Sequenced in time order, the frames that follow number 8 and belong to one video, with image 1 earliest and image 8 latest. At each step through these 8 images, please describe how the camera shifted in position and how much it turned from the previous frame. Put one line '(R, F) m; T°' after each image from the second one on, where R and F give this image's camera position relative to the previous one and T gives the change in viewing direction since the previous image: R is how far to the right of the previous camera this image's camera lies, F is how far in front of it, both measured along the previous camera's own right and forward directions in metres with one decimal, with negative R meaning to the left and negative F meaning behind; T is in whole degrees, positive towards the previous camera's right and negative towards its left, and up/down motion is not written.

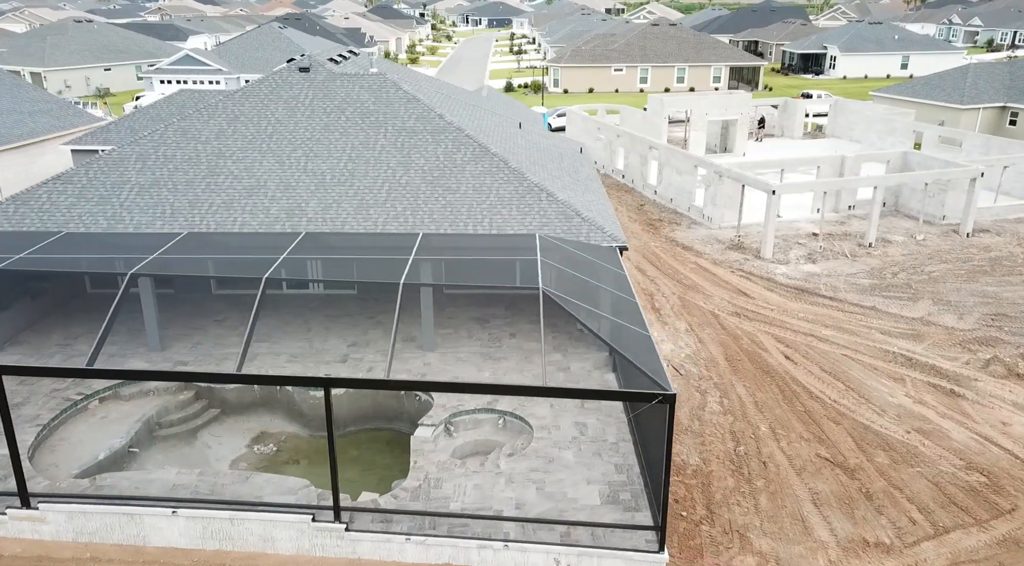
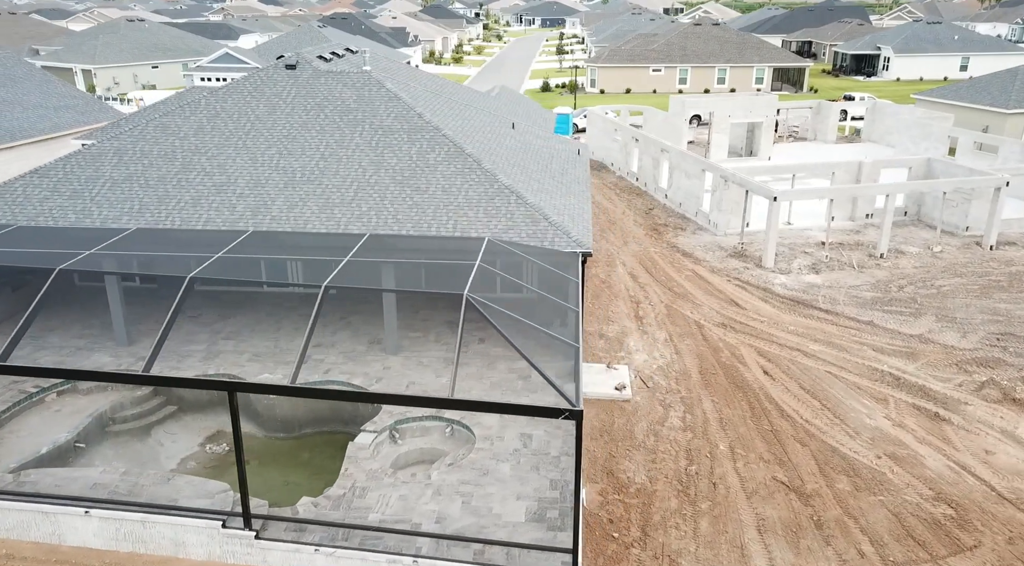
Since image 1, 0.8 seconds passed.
(+2.0, +0.5) m; -4°
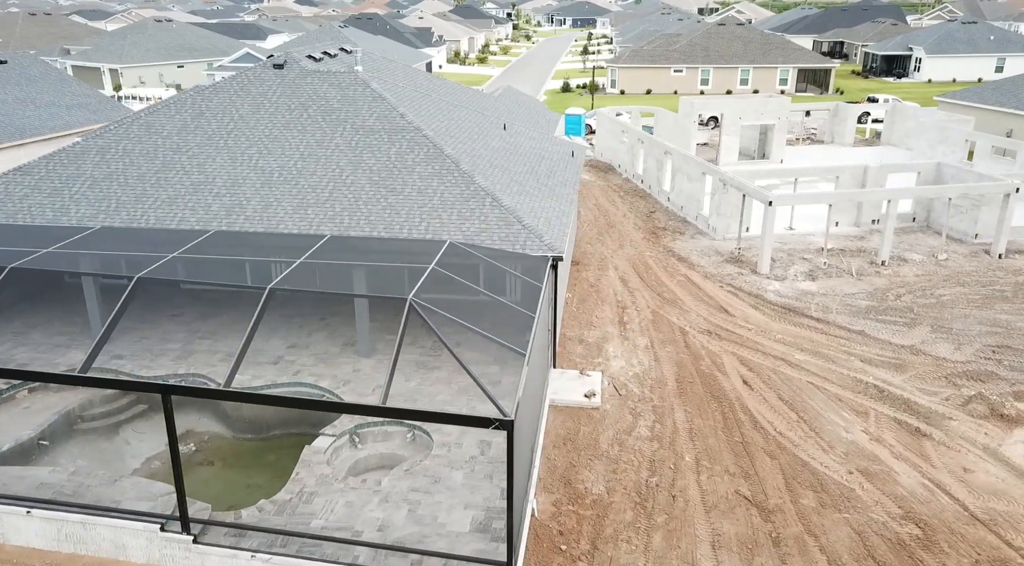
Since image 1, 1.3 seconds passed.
(+1.3, +0.3) m; -2°
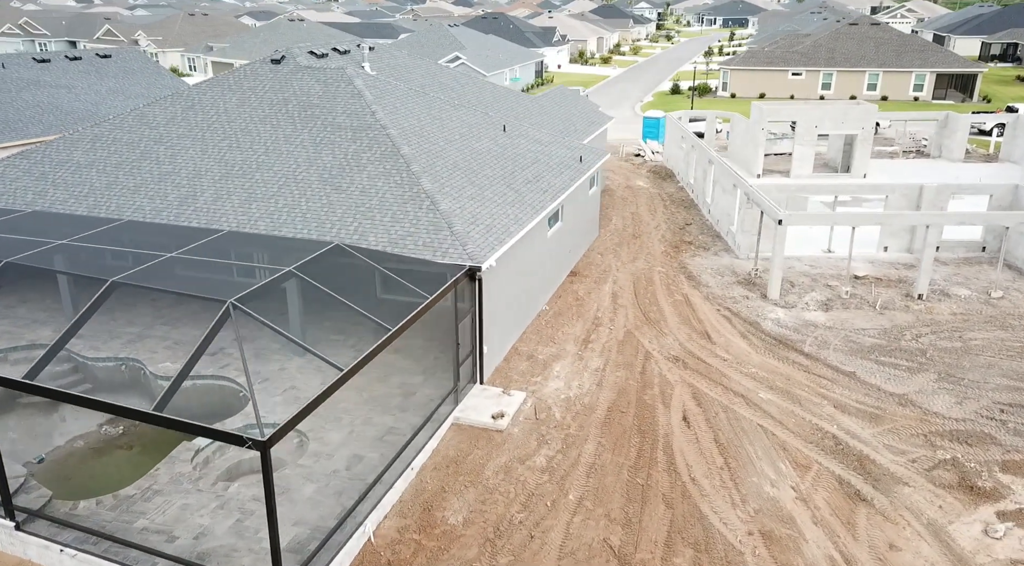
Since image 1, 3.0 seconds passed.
(+4.4, +1.3) m; -10°
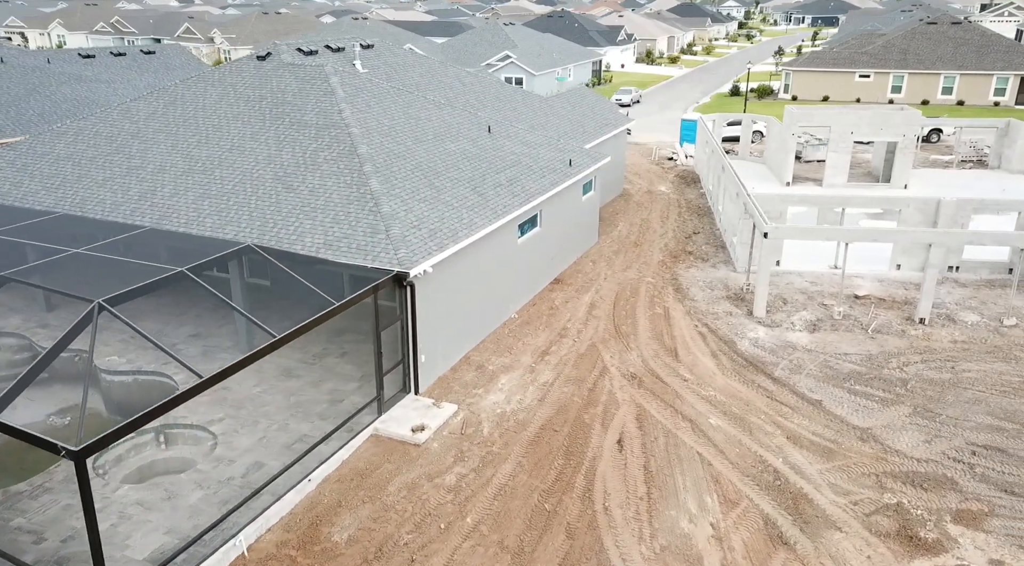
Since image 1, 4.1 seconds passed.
(+2.8, +0.8) m; -6°
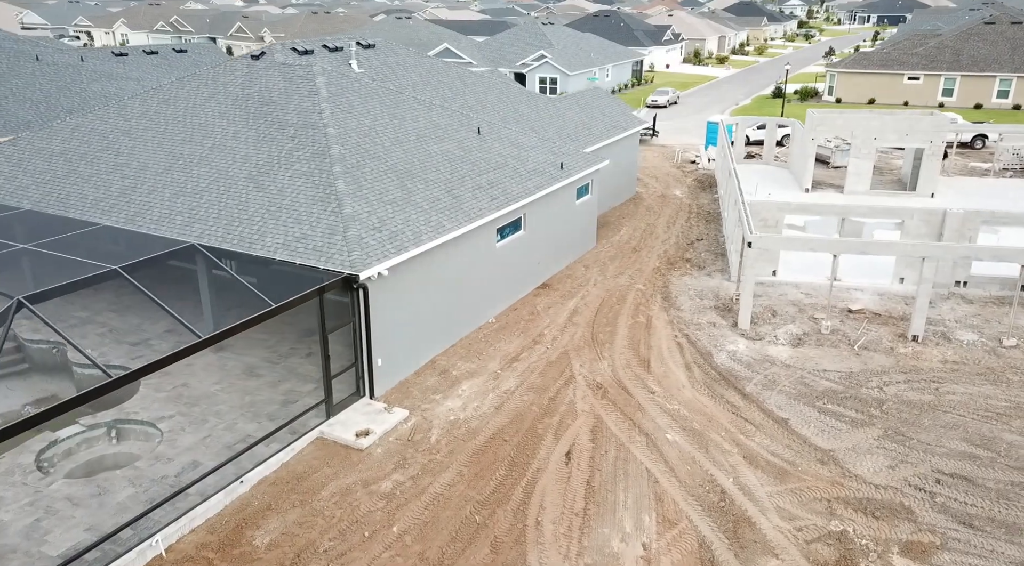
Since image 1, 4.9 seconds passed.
(+1.9, +0.3) m; -4°
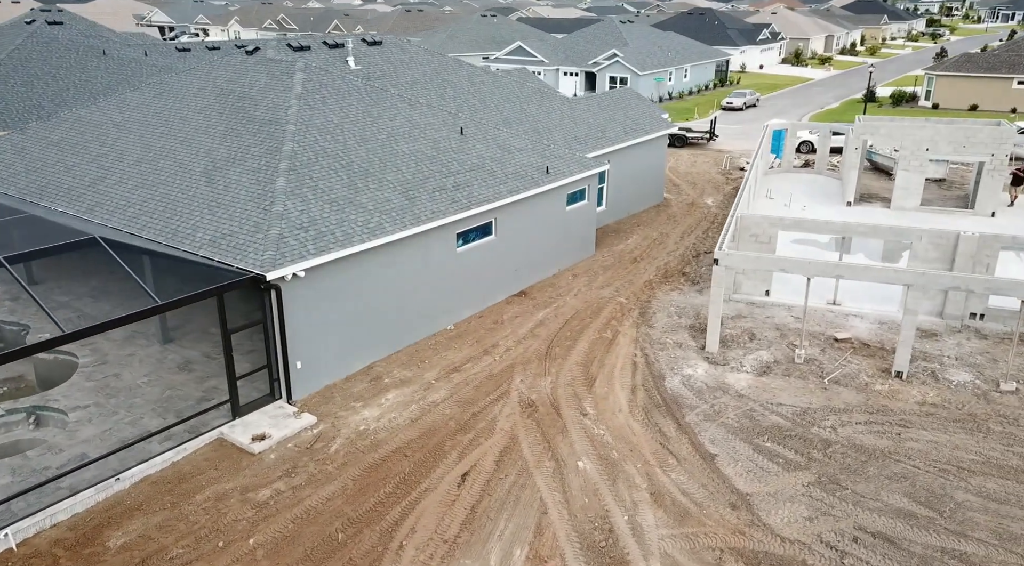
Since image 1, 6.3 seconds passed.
(+3.6, +1.0) m; -8°
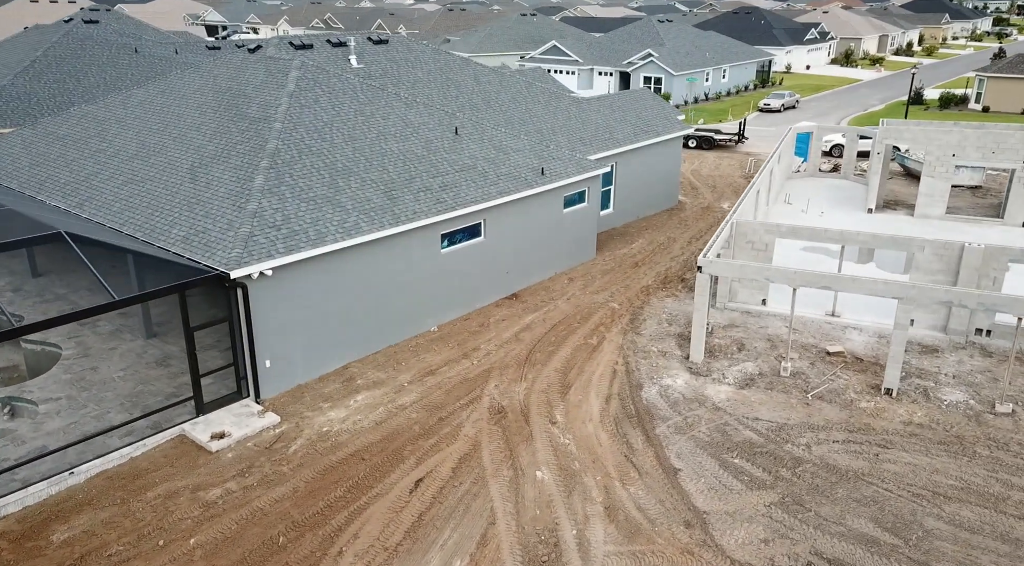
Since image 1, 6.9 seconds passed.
(+1.6, +0.4) m; -3°
